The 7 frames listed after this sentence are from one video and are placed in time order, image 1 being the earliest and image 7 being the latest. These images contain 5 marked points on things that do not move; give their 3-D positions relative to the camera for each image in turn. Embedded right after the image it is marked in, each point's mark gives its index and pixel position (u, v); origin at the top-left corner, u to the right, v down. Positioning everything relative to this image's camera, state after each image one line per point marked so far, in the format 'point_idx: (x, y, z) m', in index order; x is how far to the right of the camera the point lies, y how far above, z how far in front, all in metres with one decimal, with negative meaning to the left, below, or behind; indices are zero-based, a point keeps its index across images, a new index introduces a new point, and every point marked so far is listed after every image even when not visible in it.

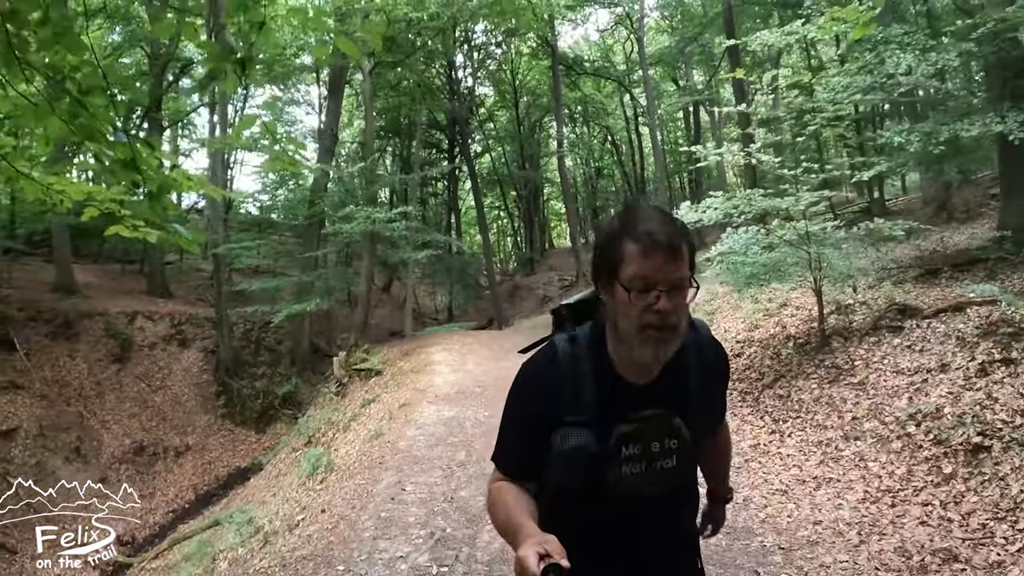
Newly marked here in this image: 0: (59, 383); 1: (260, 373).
0: (-10.2, -2.1, +15.7) m
1: (-6.7, -2.3, +18.7) m
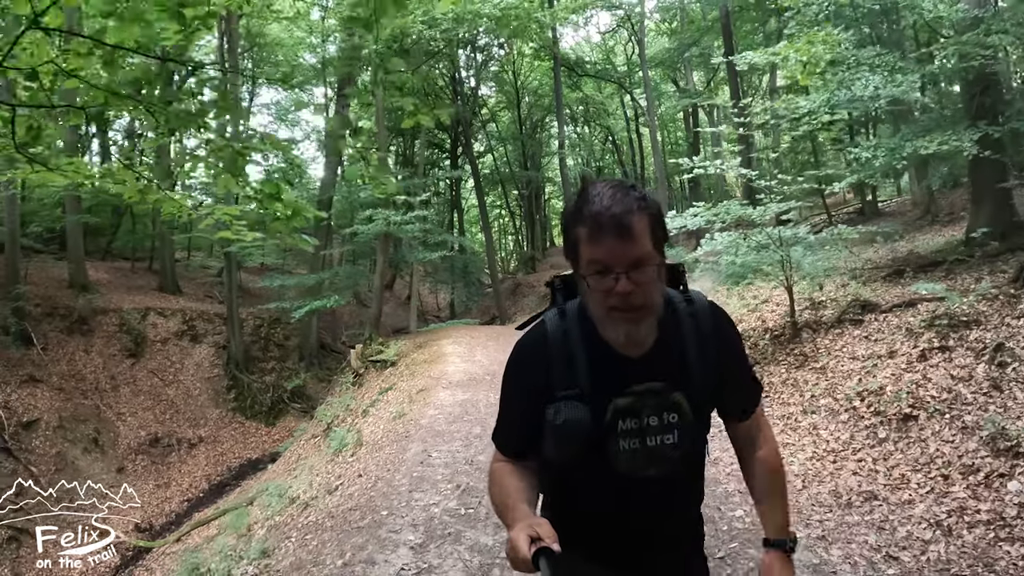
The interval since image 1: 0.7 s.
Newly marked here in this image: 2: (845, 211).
0: (-10.1, -2.1, +16.2) m
1: (-6.6, -2.2, +19.2) m
2: (+8.4, +1.9, +17.6) m
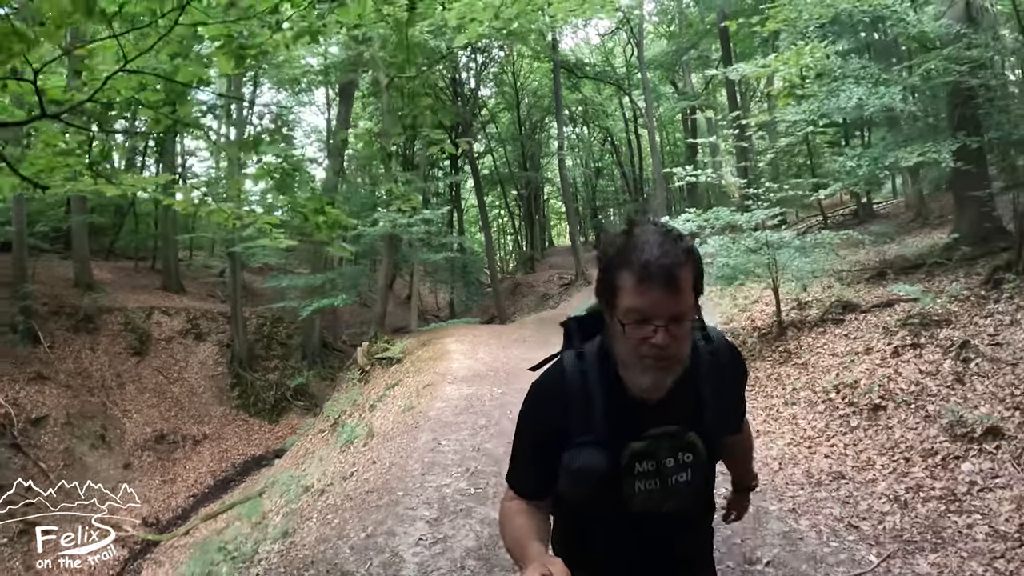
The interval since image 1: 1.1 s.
0: (-10.1, -2.0, +16.4) m
1: (-6.6, -2.2, +19.4) m
2: (+8.4, +1.9, +17.9) m
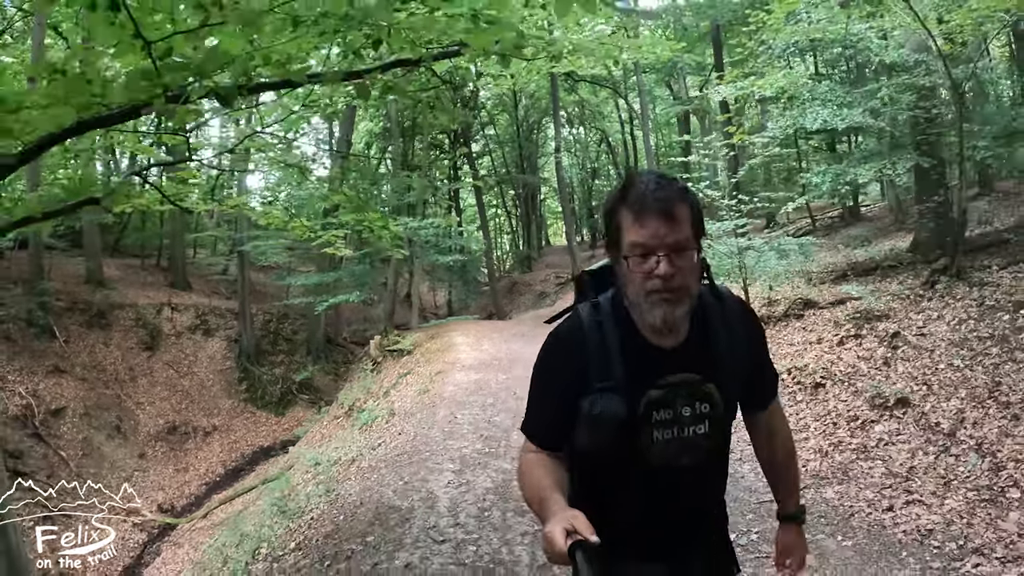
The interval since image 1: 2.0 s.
0: (-10.1, -2.0, +17.1) m
1: (-6.7, -2.1, +20.1) m
2: (+8.4, +1.9, +18.6) m
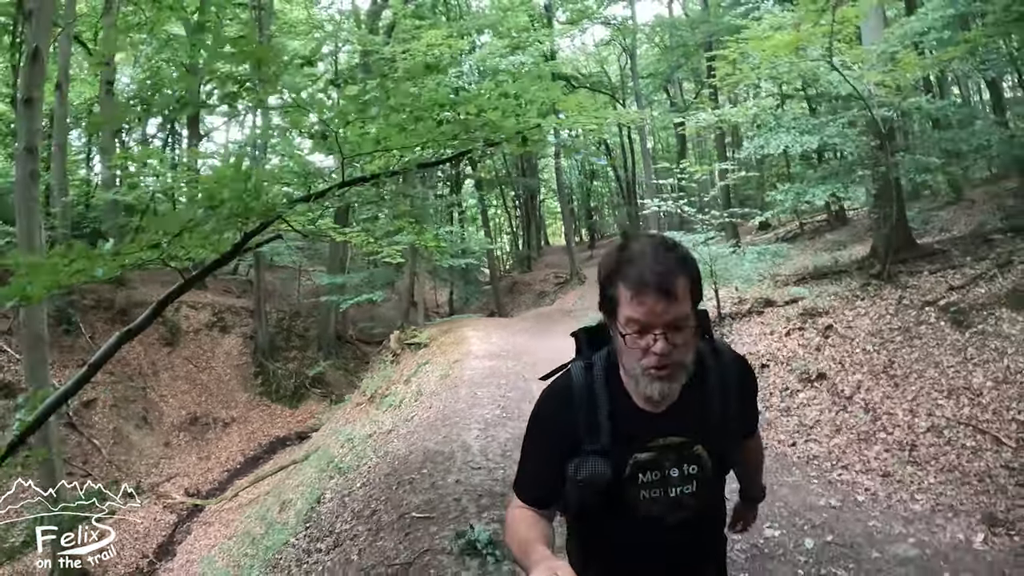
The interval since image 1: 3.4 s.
0: (-10.1, -1.9, +18.1) m
1: (-6.7, -2.1, +21.1) m
2: (+8.5, +1.9, +19.6) m
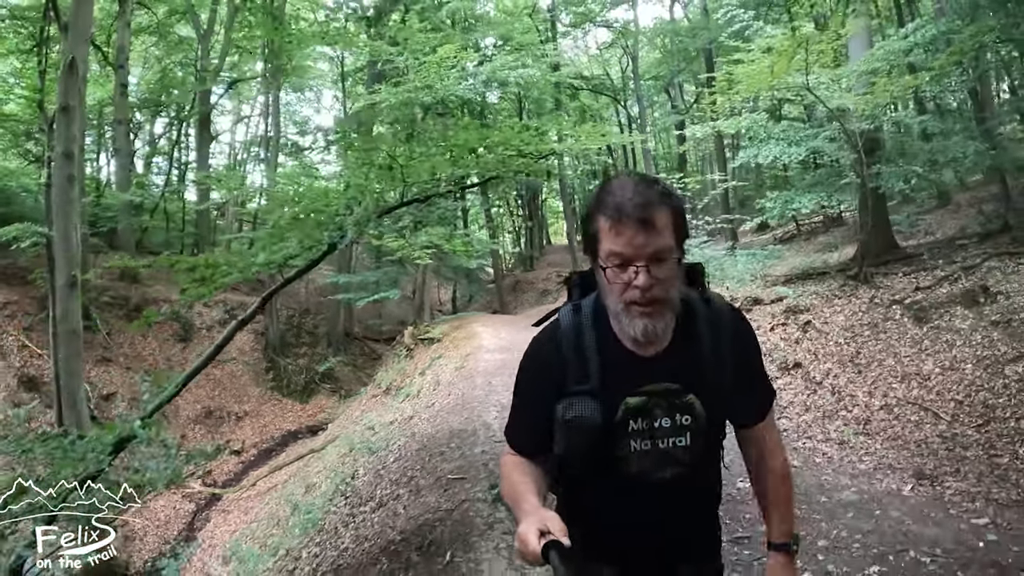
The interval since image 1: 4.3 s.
0: (-10.0, -1.9, +18.7) m
1: (-6.5, -2.0, +21.7) m
2: (+8.6, +1.9, +20.2) m
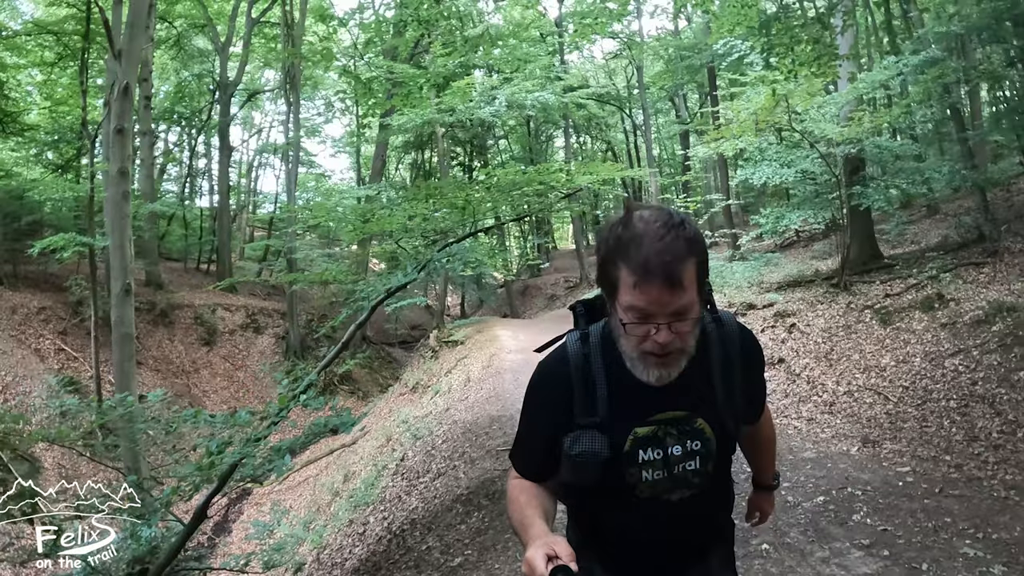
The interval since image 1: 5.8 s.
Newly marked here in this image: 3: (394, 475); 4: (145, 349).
0: (-9.7, -2.0, +19.6) m
1: (-6.2, -2.2, +22.6) m
2: (+8.9, +1.8, +21.1) m
3: (-1.6, -2.5, +9.1) m
4: (-10.1, -1.7, +19.4) m
